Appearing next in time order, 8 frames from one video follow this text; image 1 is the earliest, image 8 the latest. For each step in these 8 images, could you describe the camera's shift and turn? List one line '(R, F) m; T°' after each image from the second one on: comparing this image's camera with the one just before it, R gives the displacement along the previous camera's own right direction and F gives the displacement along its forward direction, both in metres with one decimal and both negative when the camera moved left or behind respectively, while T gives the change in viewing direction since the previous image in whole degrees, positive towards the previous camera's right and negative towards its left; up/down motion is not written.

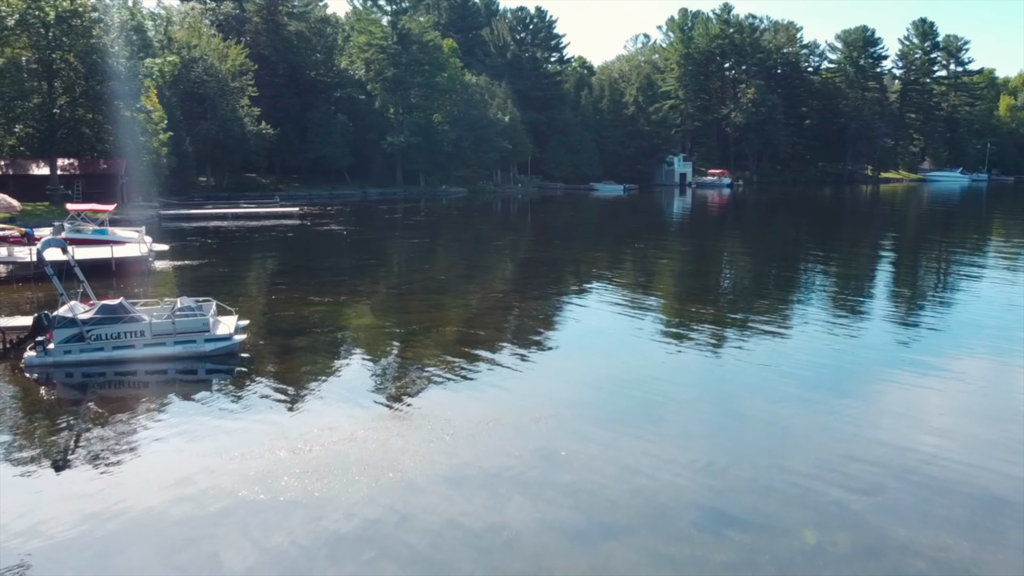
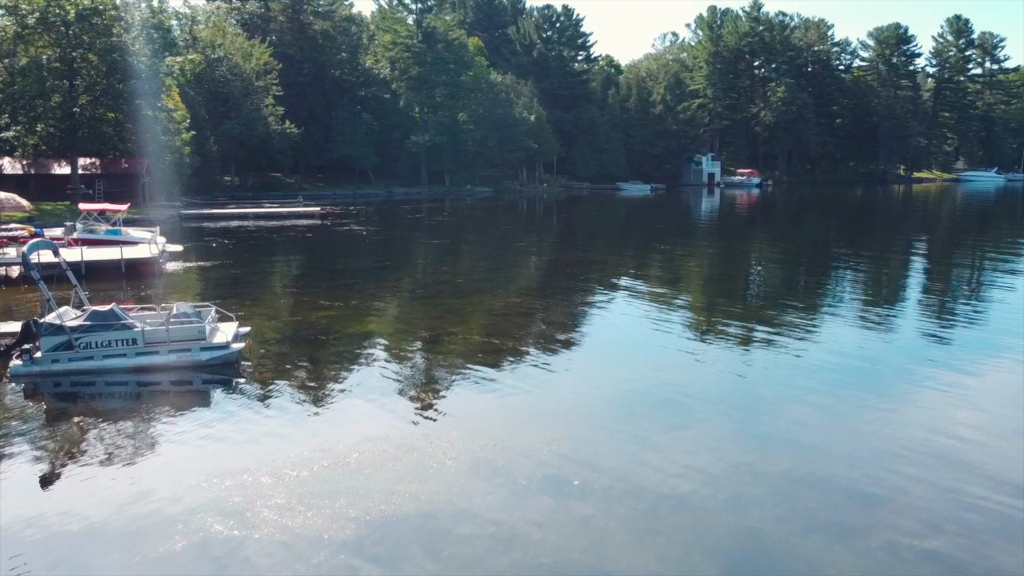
(+0.1, +0.6) m; -2°
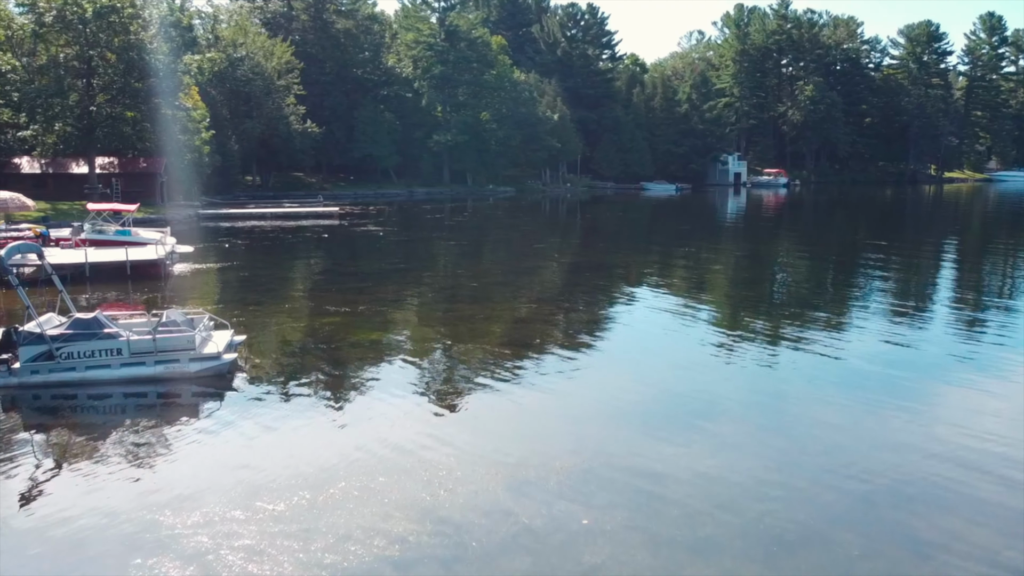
(+0.1, +0.6) m; -2°
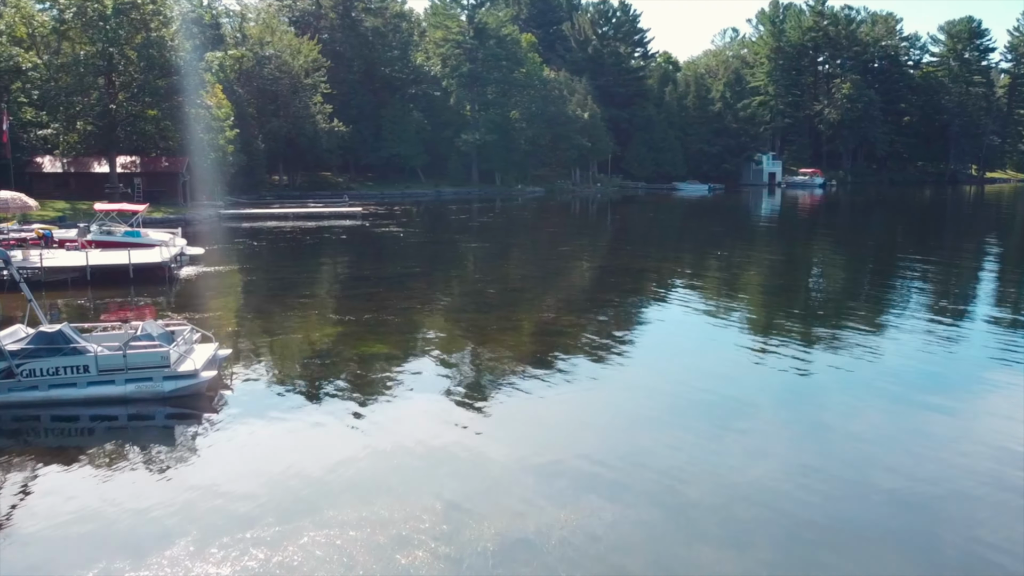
(+0.1, +0.8) m; -2°
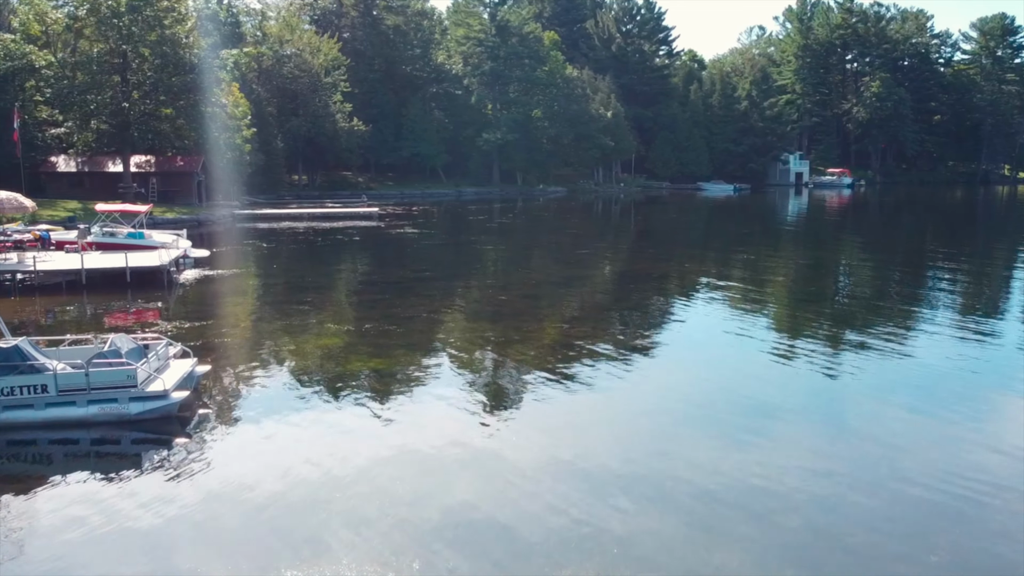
(+0.1, +0.7) m; -2°
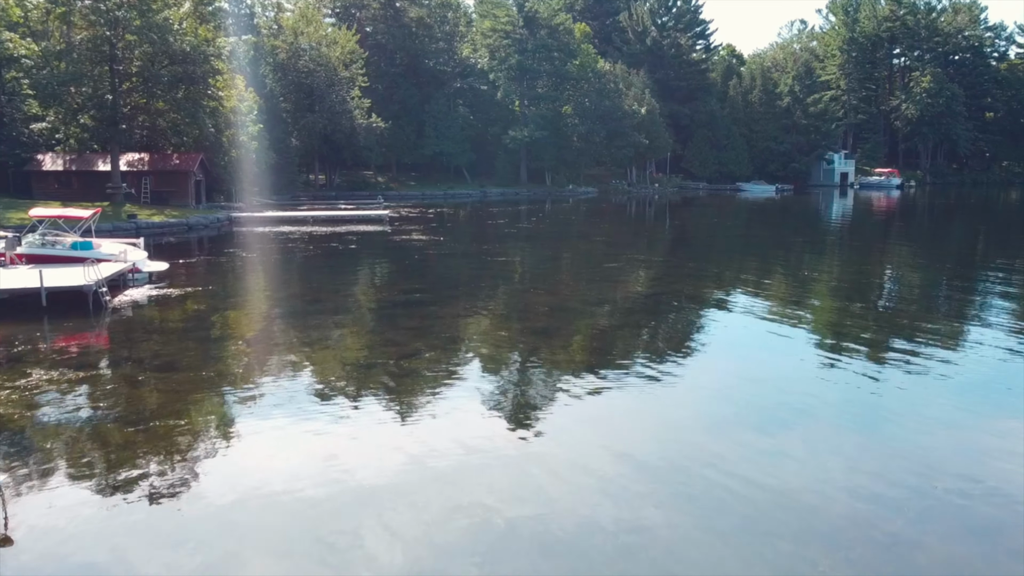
(+0.3, +2.3) m; -2°
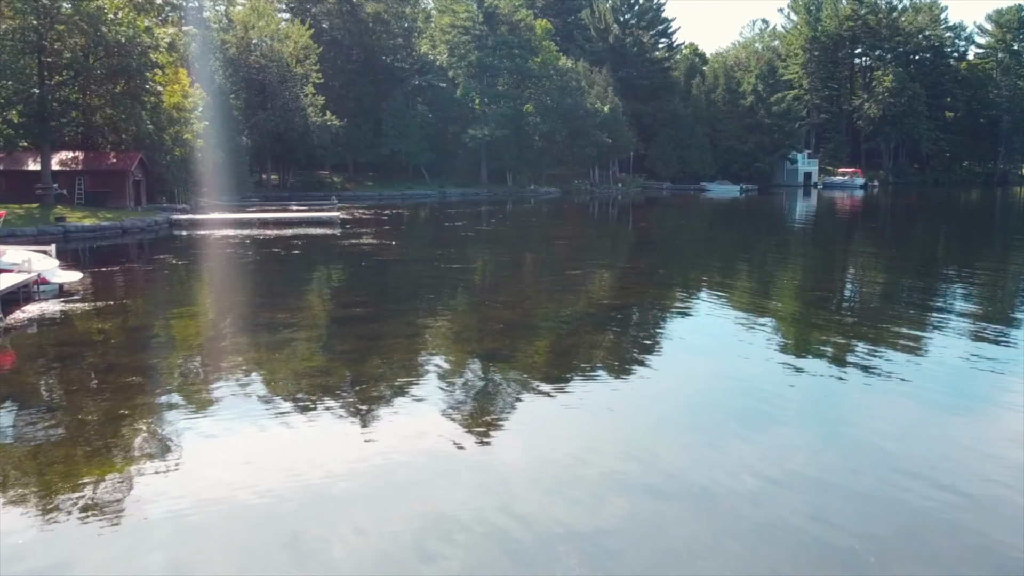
(+0.2, +0.9) m; +2°
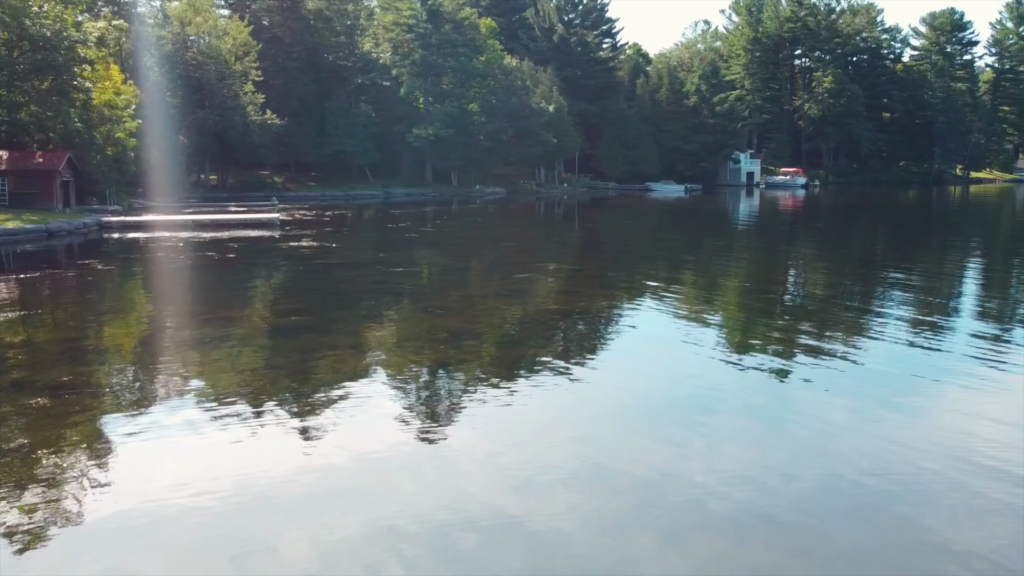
(+0.1, +0.2) m; +3°
